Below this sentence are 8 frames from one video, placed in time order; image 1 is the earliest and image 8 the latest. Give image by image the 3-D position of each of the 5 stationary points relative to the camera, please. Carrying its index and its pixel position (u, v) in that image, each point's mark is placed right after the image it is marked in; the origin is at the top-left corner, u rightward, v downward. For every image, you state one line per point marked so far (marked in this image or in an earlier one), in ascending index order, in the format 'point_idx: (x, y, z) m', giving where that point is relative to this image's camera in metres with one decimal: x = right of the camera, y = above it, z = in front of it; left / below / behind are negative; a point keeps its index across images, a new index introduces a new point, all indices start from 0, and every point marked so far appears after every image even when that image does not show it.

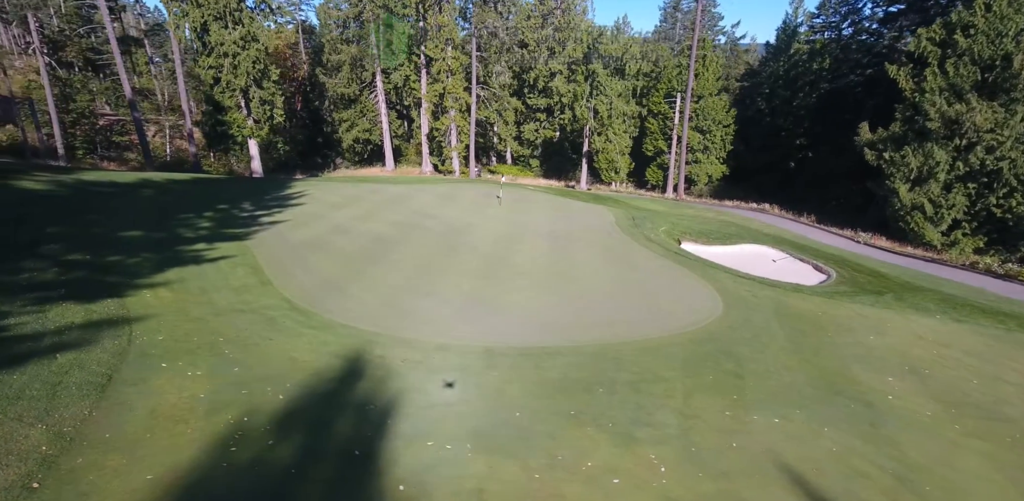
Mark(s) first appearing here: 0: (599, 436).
0: (+1.1, -2.2, +5.6) m
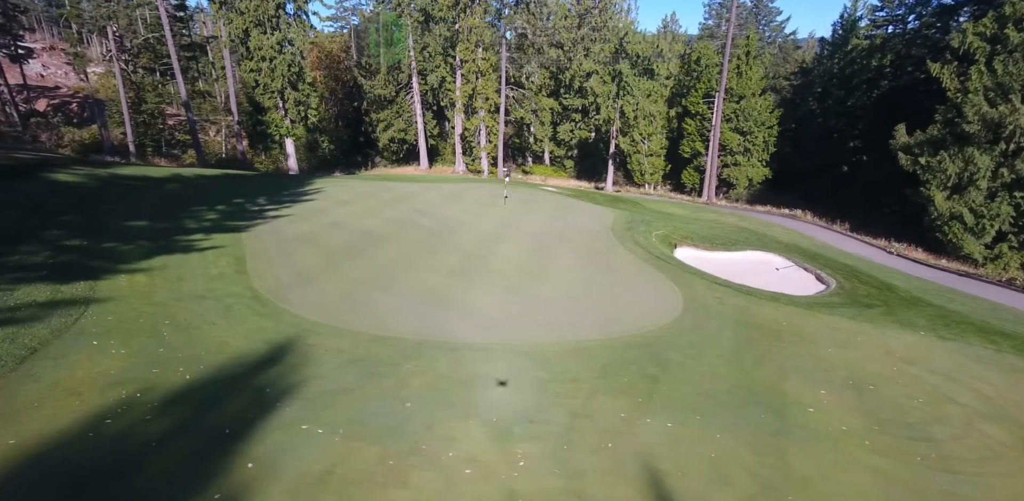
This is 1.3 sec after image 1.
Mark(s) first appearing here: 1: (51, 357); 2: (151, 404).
0: (-0.4, -2.2, +5.7) m
1: (-6.2, -1.4, +6.1) m
2: (-4.3, -1.8, +5.4) m
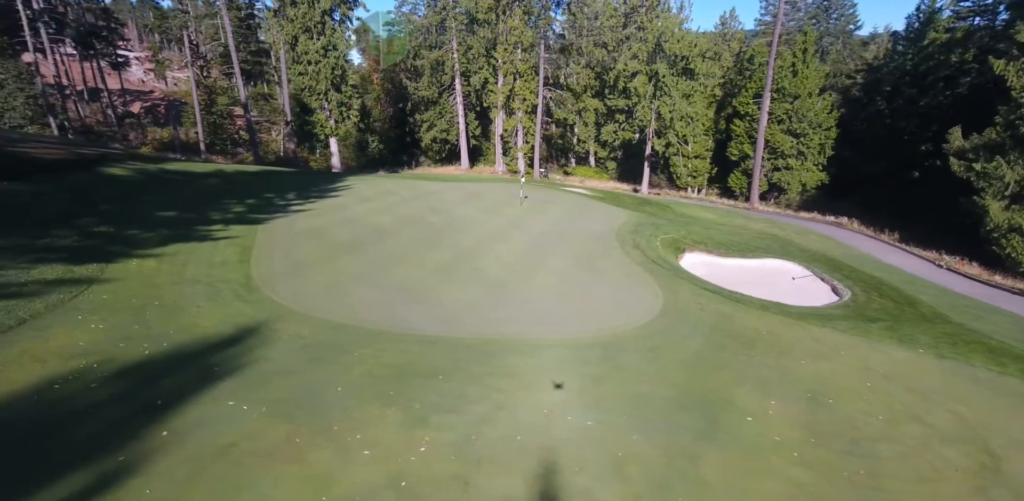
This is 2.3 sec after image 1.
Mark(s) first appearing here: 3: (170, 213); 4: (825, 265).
0: (-1.5, -2.1, +5.9) m
1: (-7.3, -1.2, +6.9) m
2: (-5.4, -1.6, +6.0) m
3: (-11.9, +1.3, +15.8) m
4: (+11.5, -0.4, +16.6) m
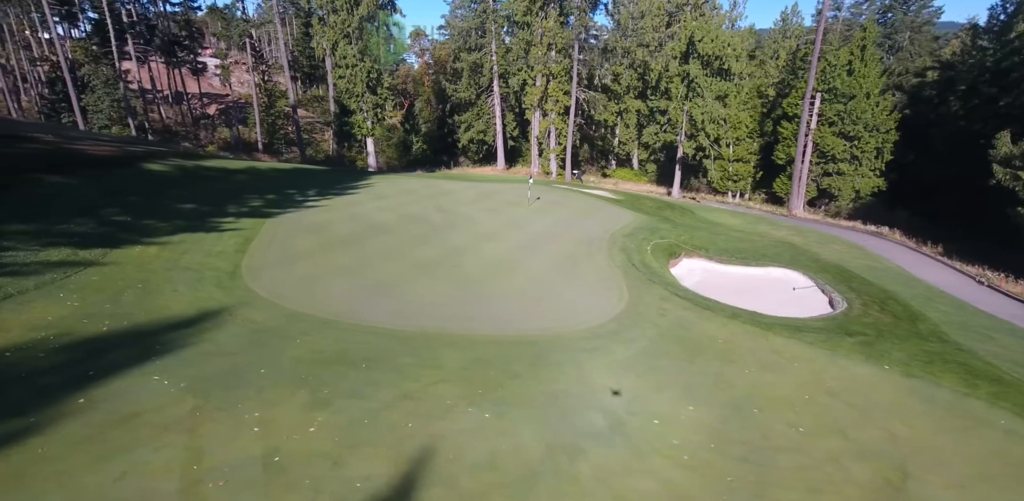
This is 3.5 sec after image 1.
0: (-2.9, -2.0, +6.3) m
1: (-8.5, -0.9, +7.9) m
2: (-6.7, -1.4, +6.7) m
3: (-12.1, +1.7, +17.2) m
4: (+11.1, -0.8, +15.7) m
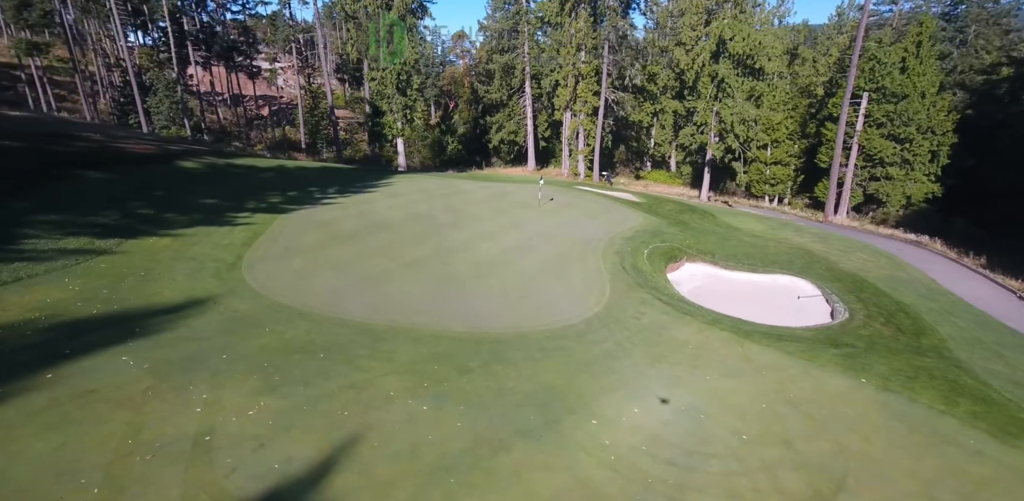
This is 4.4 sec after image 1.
0: (-3.8, -1.9, +6.6) m
1: (-9.2, -0.7, +8.7) m
2: (-7.6, -1.2, +7.4) m
3: (-12.0, +2.0, +18.2) m
4: (+11.0, -1.0, +14.9) m
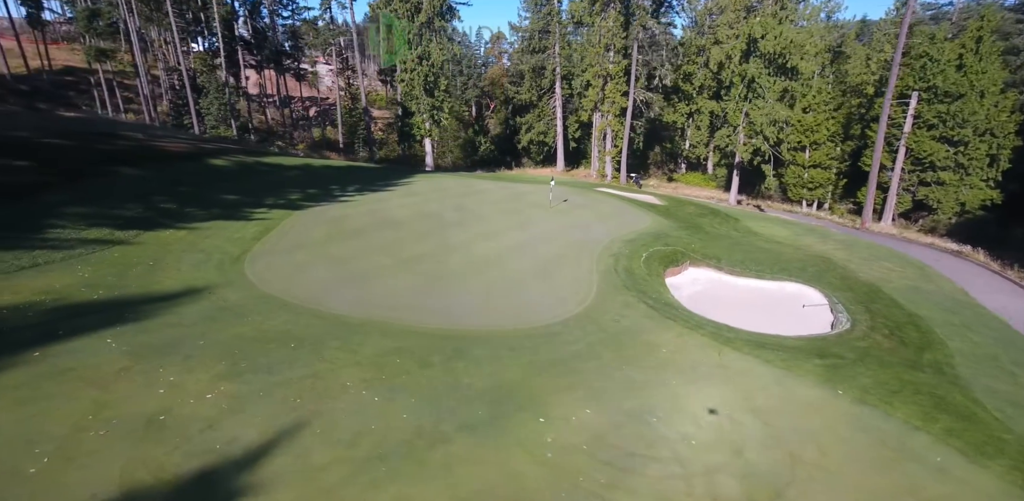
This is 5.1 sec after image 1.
0: (-4.5, -1.8, +7.0) m
1: (-9.7, -0.4, +9.4) m
2: (-8.2, -1.0, +8.0) m
3: (-11.8, +2.3, +19.2) m
4: (+10.8, -1.3, +14.2) m
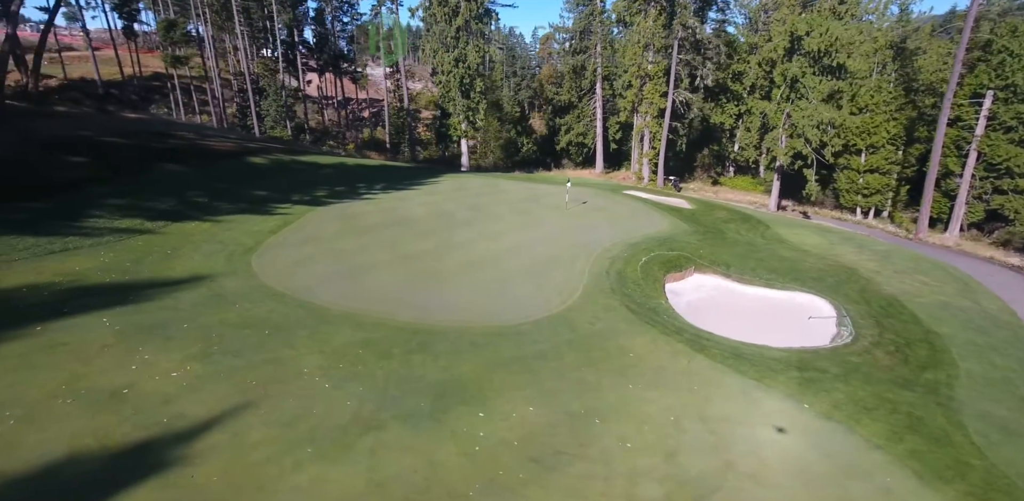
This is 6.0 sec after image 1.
0: (-5.3, -1.6, +7.6) m
1: (-10.2, -0.1, +10.5) m
2: (-8.9, -0.7, +9.0) m
3: (-11.3, +2.6, +20.5) m
4: (+10.7, -1.6, +13.2) m
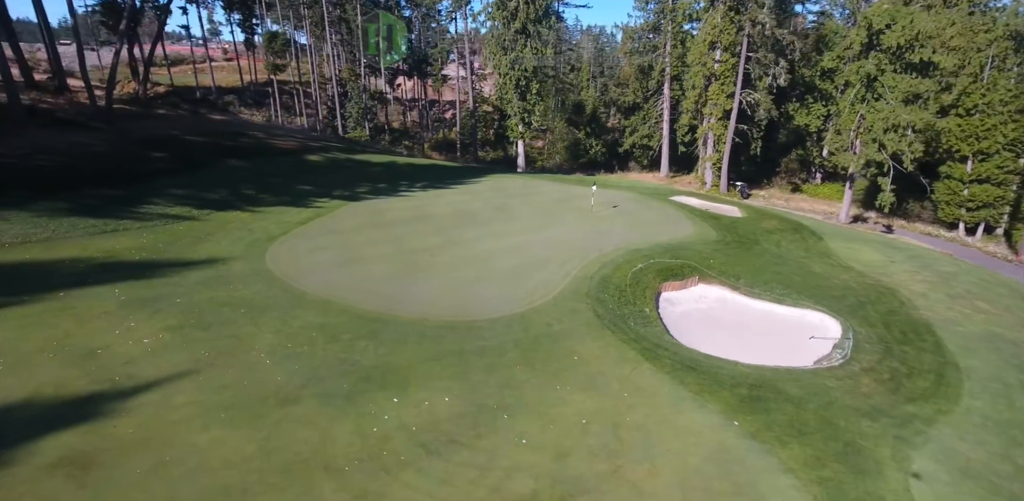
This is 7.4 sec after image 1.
0: (-6.5, -1.3, +8.8) m
1: (-10.8, +0.4, +12.4) m
2: (-9.7, -0.3, +10.7) m
3: (-10.1, +3.1, +22.4) m
4: (+10.2, -2.0, +11.8) m
